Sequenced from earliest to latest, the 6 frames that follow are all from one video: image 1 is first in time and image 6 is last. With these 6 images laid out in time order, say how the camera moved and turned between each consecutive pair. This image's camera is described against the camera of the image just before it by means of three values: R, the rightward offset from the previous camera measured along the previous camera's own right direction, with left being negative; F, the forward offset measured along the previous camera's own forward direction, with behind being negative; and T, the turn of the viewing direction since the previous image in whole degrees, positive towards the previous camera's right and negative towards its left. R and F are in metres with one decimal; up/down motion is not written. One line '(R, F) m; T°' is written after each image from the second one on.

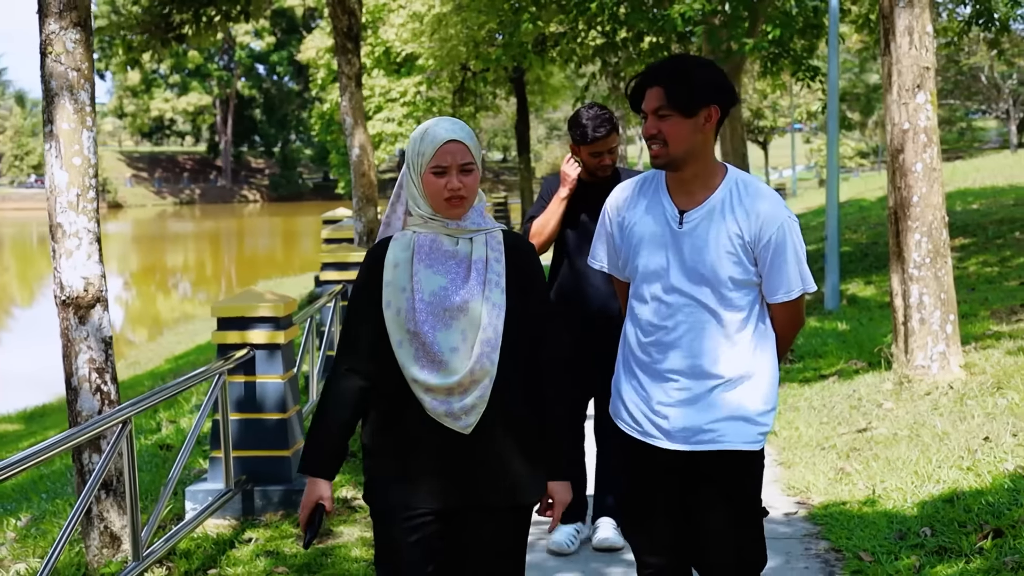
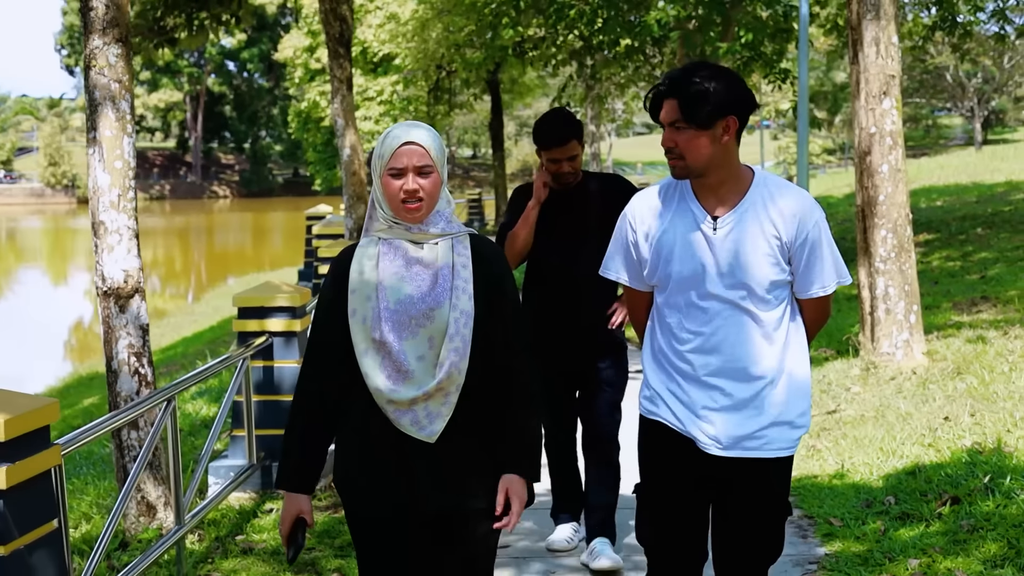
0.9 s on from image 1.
(-0.2, -0.4) m; +2°
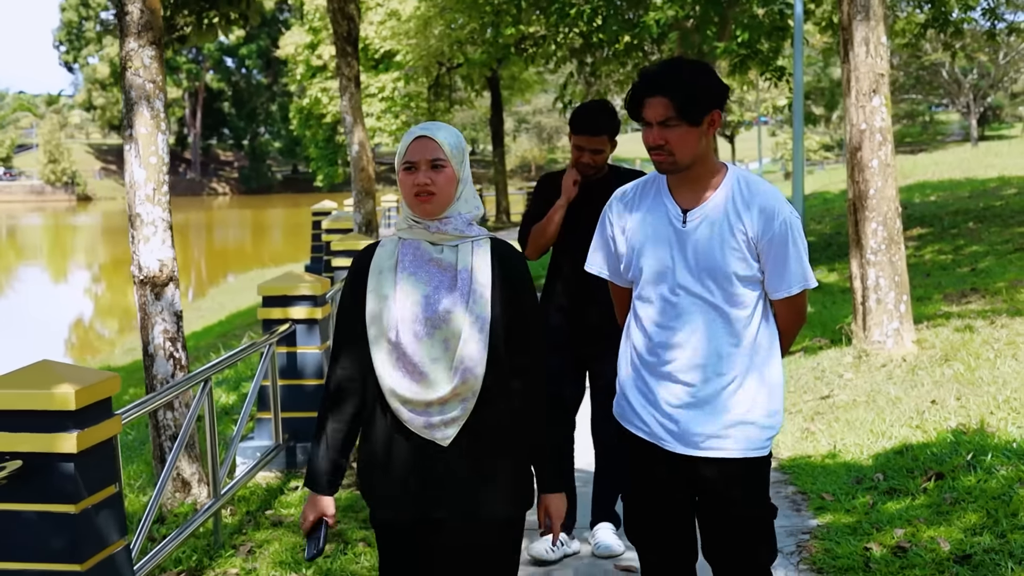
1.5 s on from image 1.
(-0.1, -0.3) m; 0°
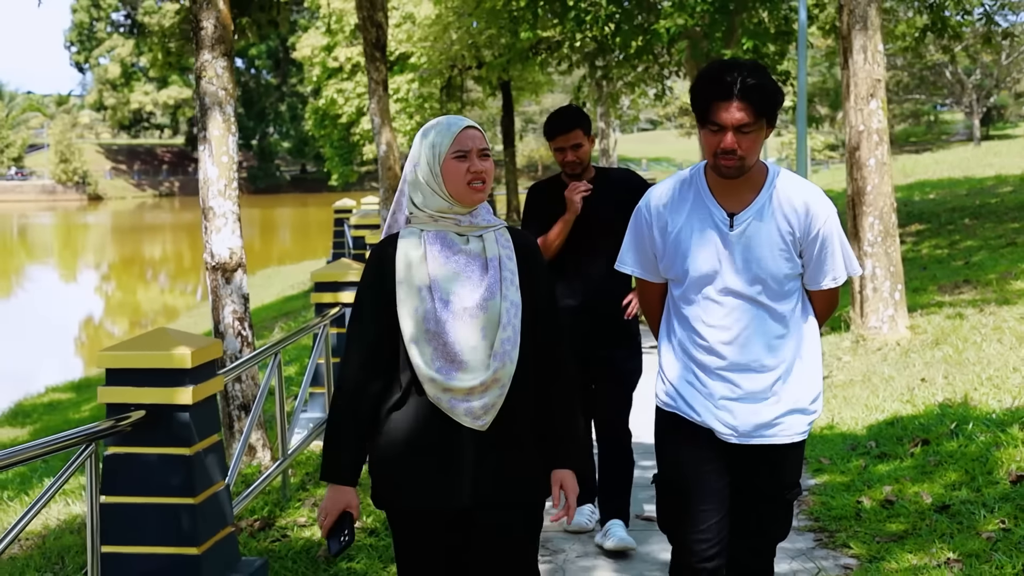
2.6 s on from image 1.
(-0.1, -0.6) m; 0°
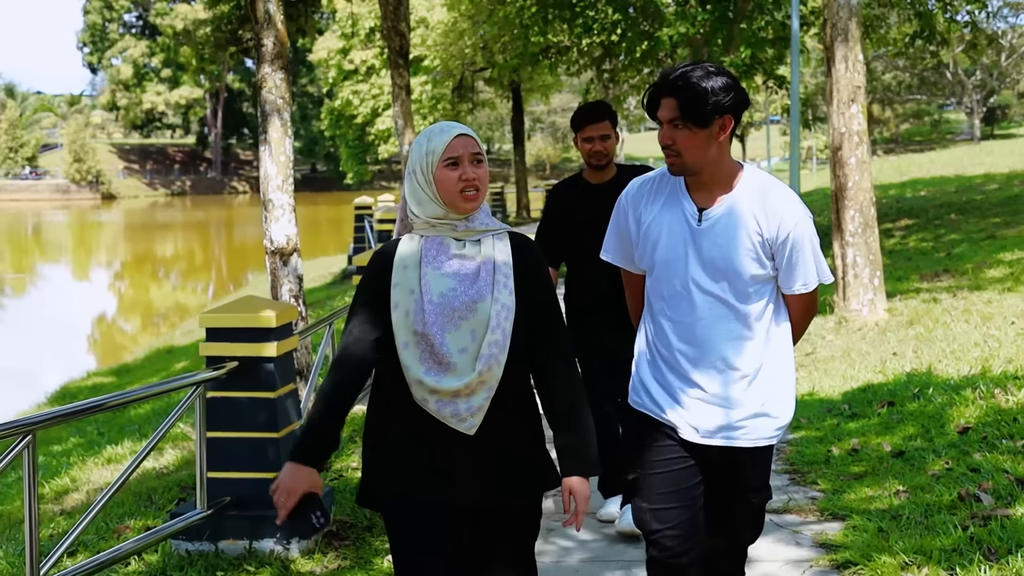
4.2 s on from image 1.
(-0.1, -0.9) m; 0°
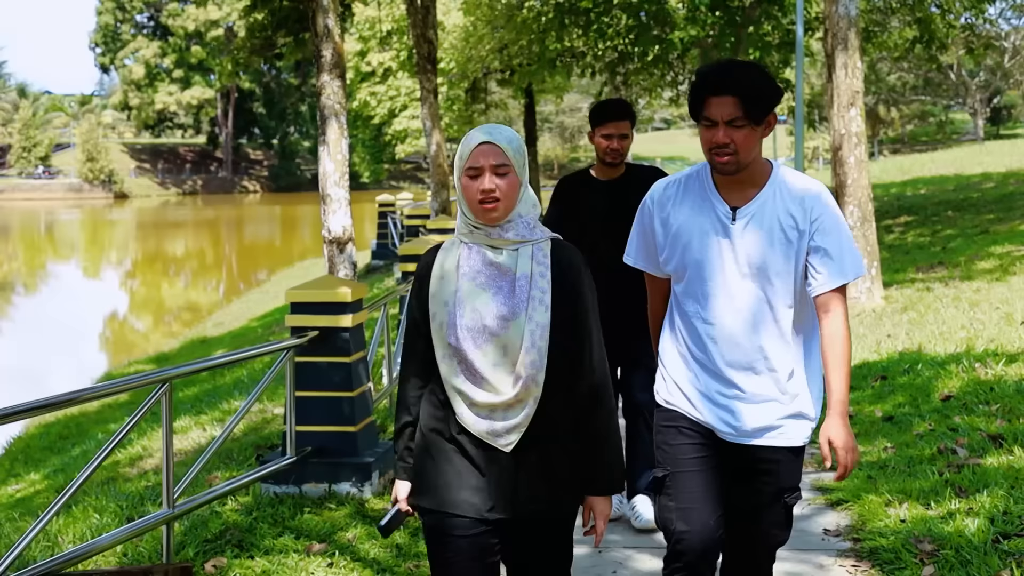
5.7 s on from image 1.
(-0.2, -0.8) m; 0°
